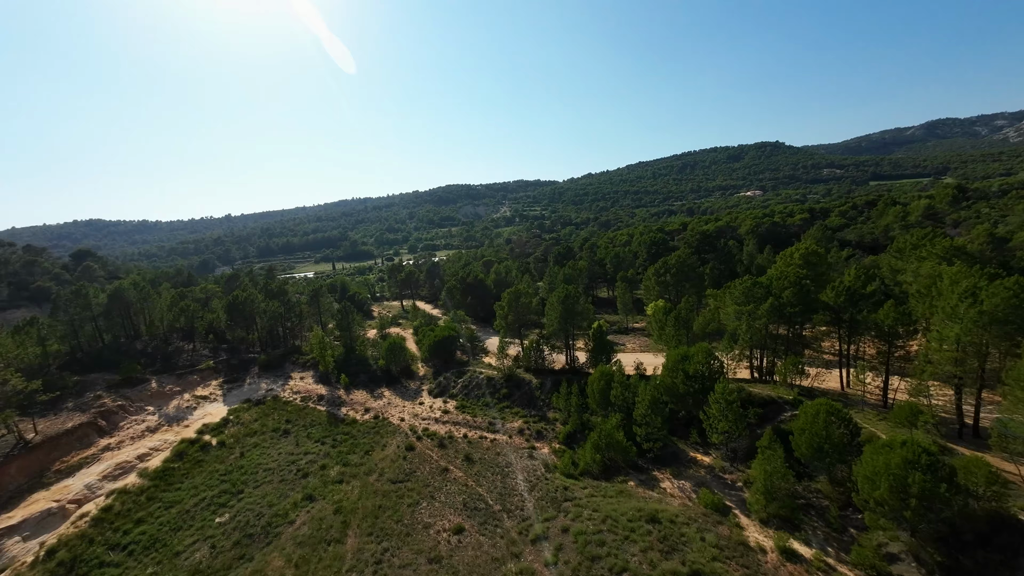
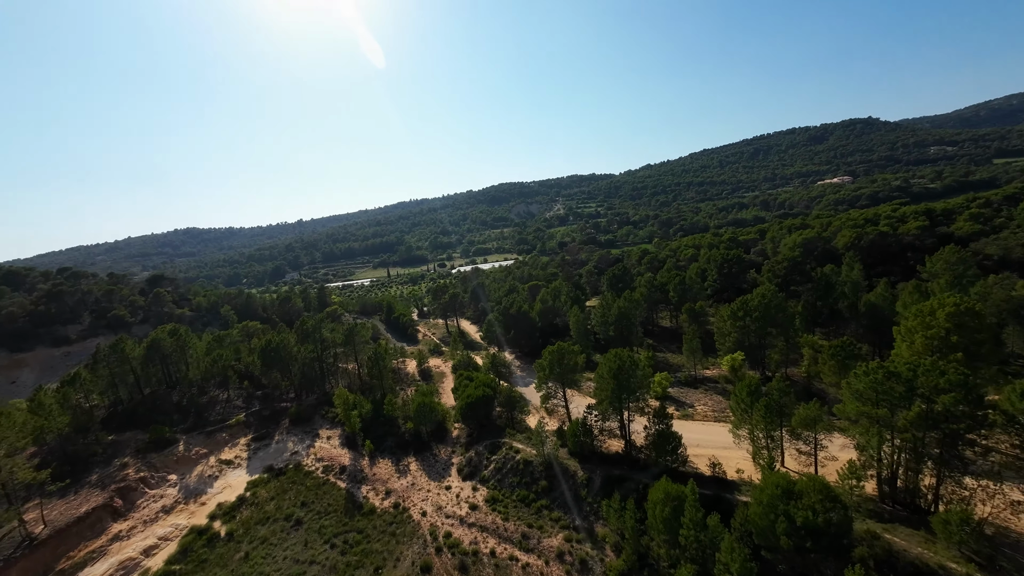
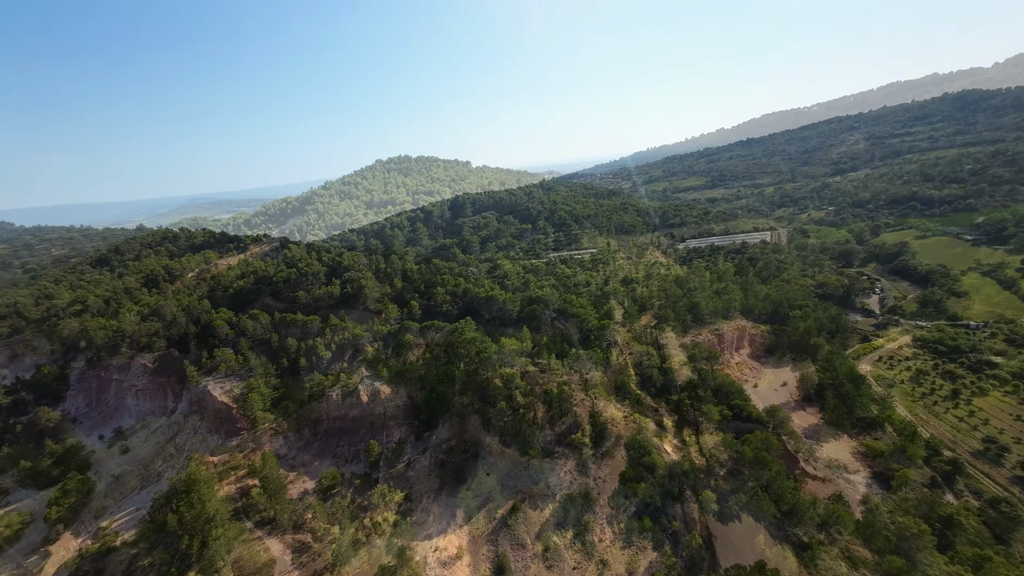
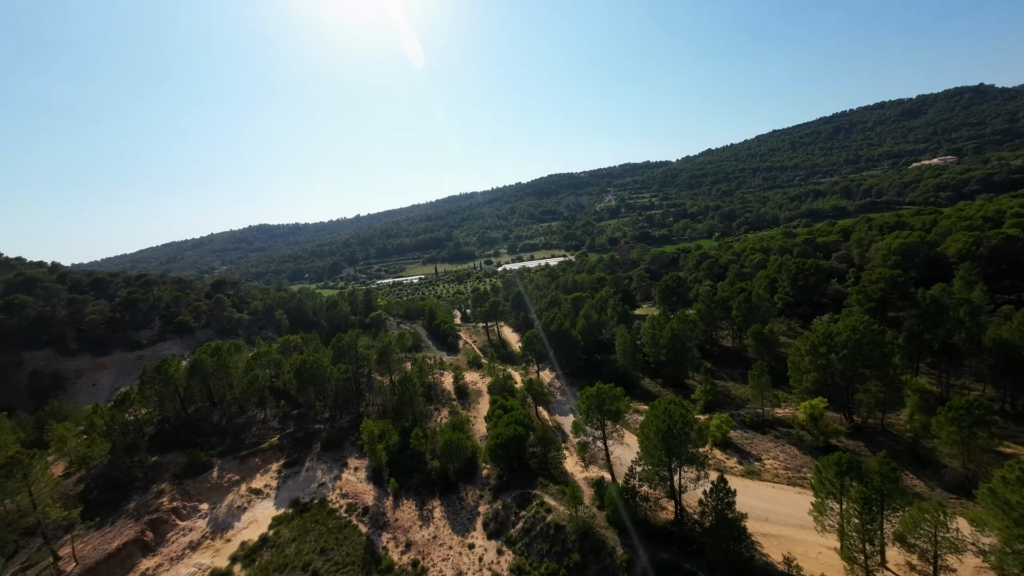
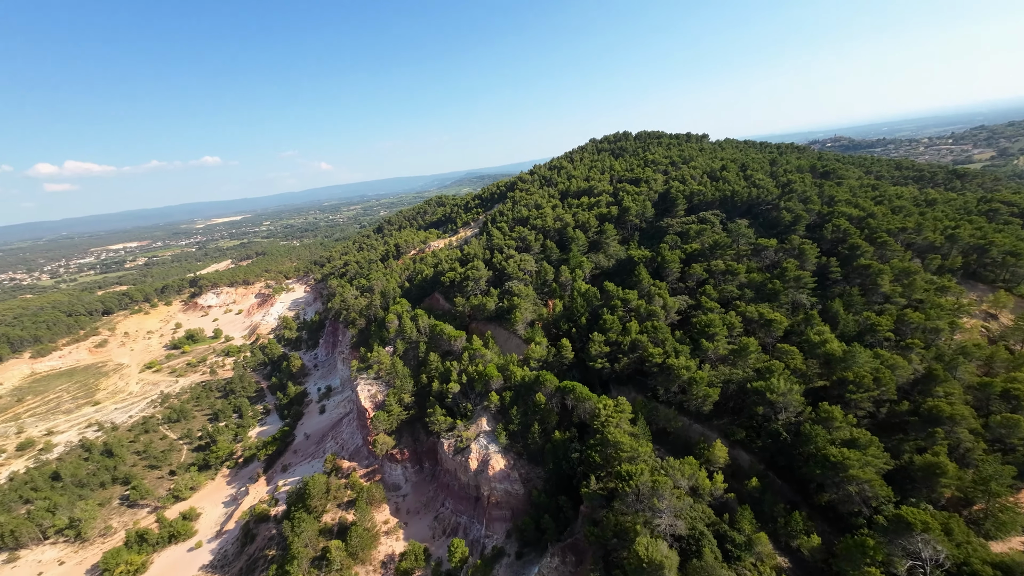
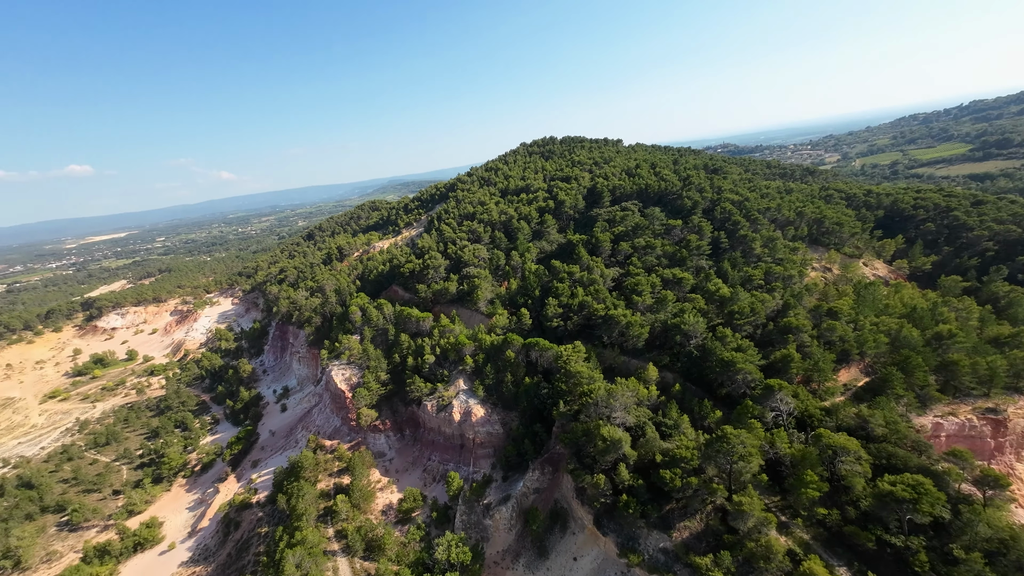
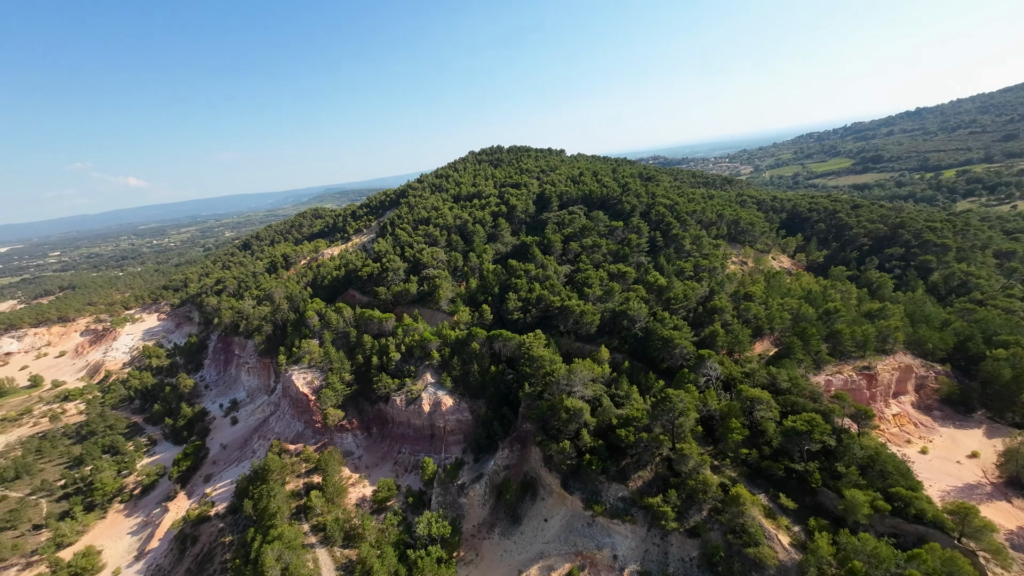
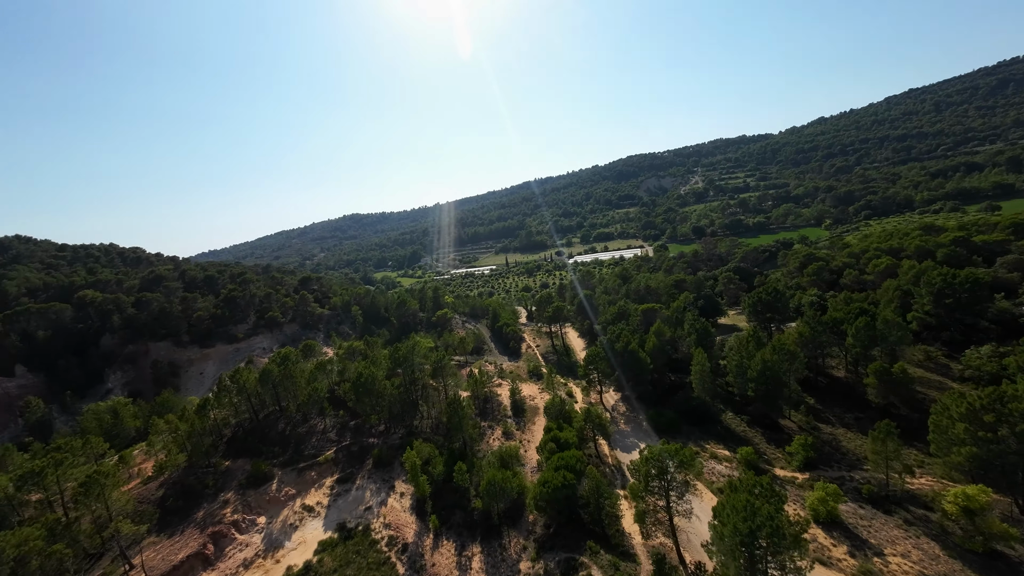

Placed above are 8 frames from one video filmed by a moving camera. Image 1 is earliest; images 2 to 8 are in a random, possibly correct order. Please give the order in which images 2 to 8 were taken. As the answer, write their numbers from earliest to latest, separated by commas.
2, 4, 8, 3, 7, 6, 5
